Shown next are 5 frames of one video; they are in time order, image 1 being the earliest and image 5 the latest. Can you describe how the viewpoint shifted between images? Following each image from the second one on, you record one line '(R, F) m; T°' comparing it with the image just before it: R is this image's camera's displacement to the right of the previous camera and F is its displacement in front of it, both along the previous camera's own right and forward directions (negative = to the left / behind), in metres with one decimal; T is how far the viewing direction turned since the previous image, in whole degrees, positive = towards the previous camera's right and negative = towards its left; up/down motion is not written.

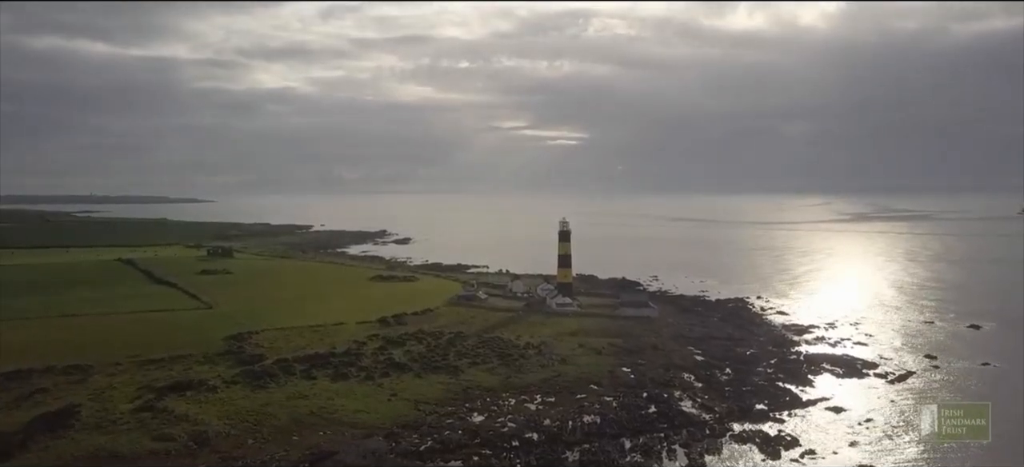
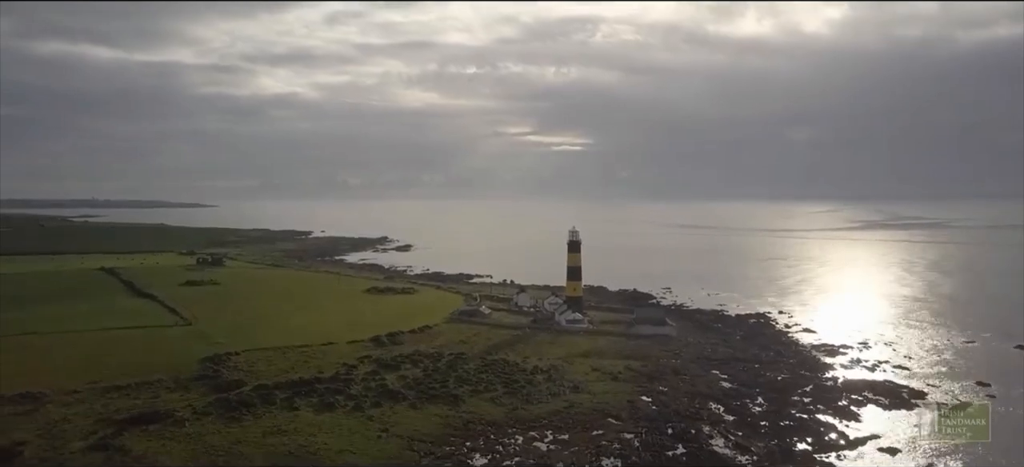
(-0.2, +2.9) m; 0°
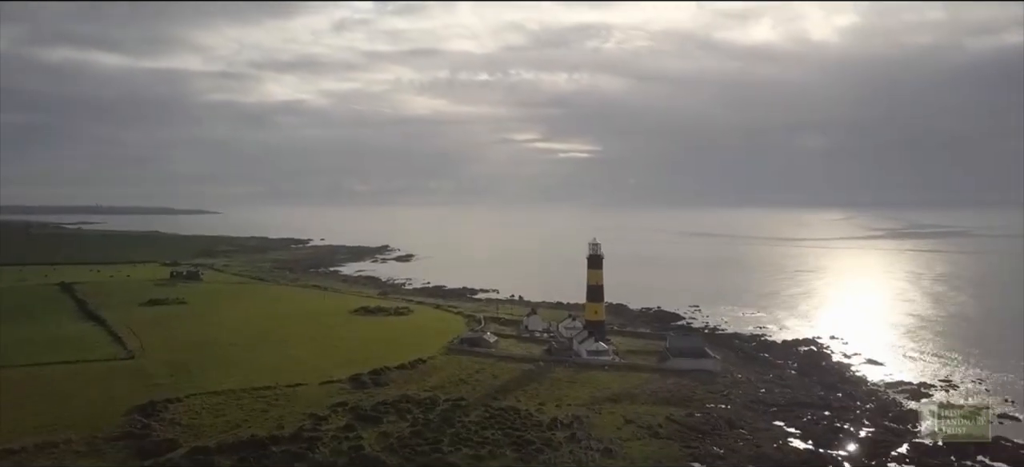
(-0.2, +5.7) m; 0°
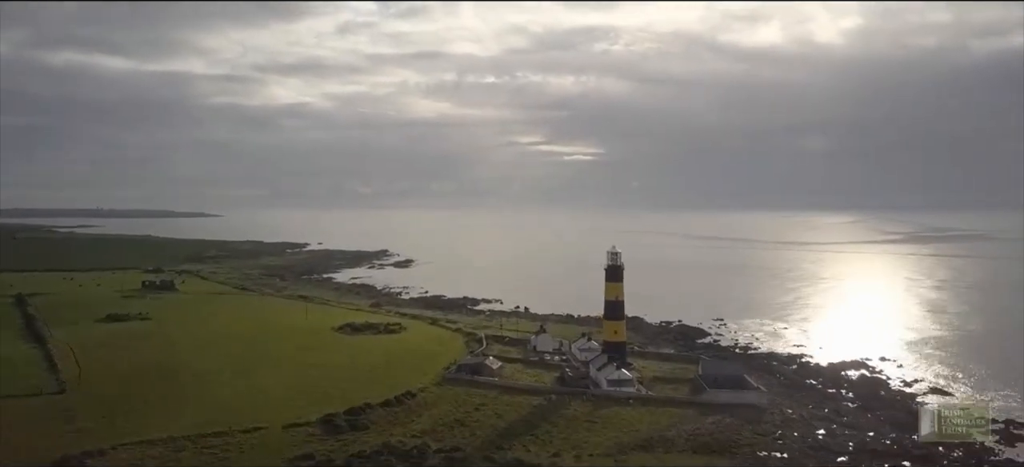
(-0.1, +4.5) m; 0°
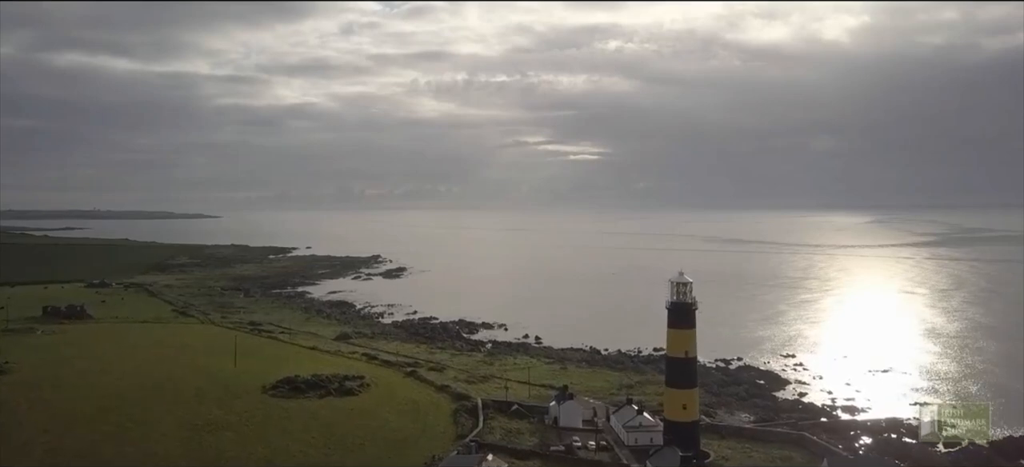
(-0.2, +10.2) m; 0°
